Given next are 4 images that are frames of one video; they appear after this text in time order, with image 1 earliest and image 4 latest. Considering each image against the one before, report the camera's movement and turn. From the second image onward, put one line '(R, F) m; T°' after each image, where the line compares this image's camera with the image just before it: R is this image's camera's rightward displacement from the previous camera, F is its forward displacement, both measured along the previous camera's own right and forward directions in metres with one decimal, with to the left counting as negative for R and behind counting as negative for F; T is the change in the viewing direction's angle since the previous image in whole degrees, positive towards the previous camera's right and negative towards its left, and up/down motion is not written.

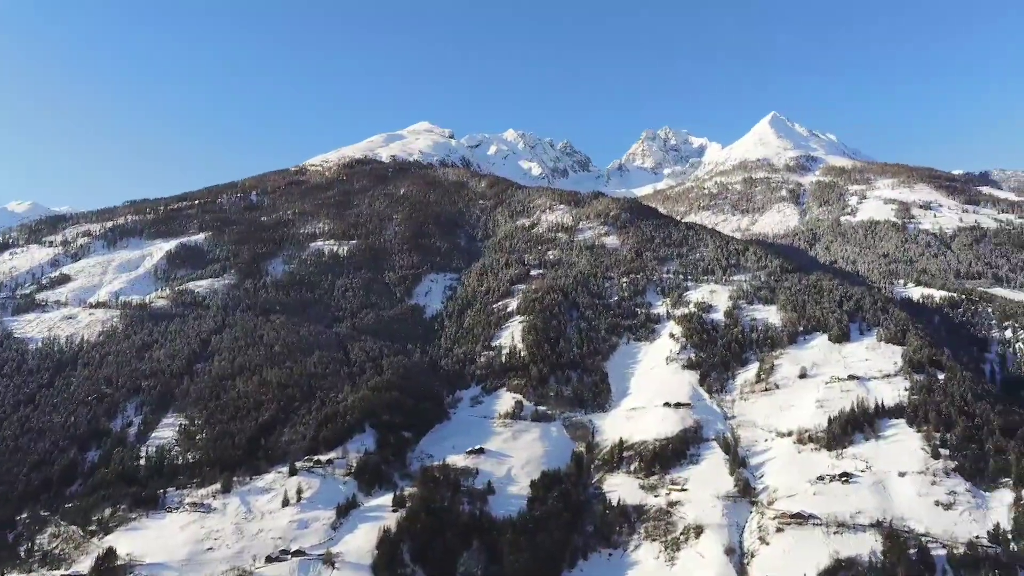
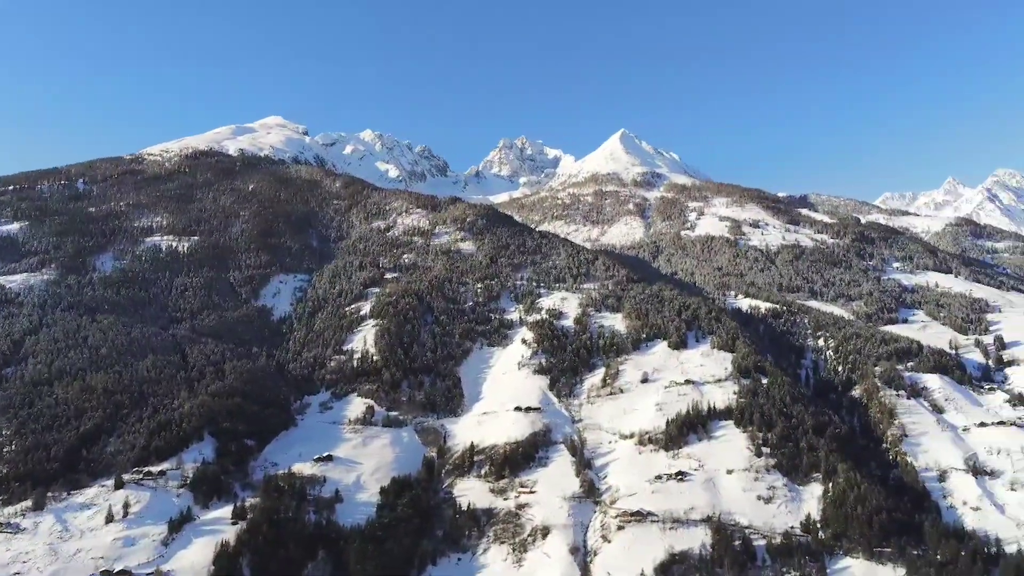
(+4.5, 0.0) m; +10°
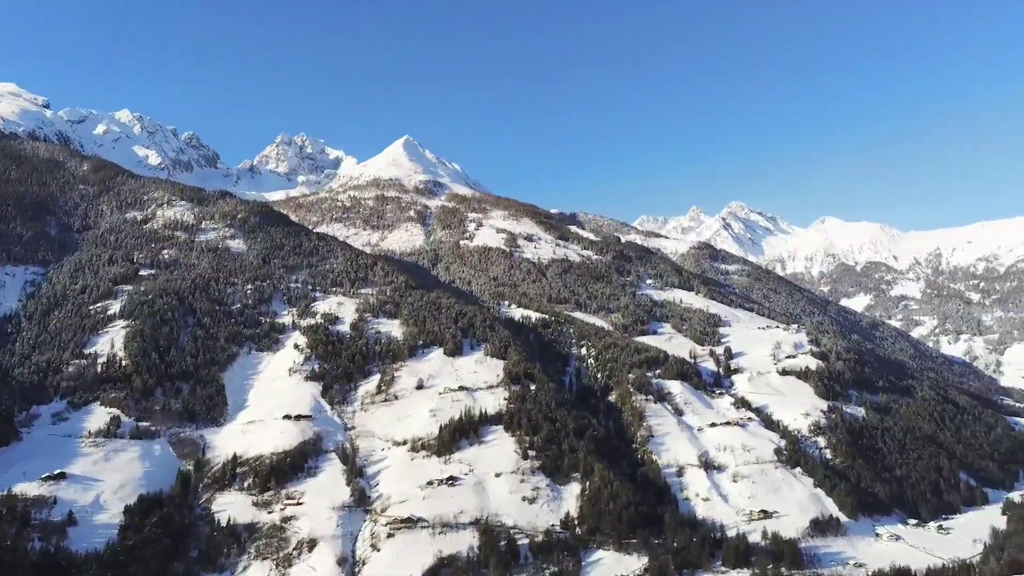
(+7.0, -0.9) m; +14°
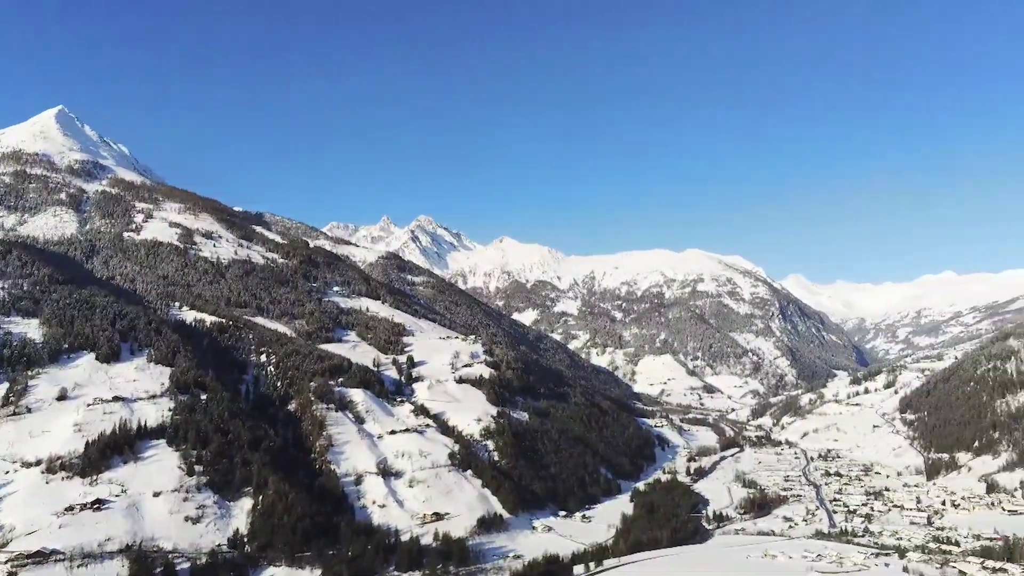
(+5.9, -2.9) m; +23°
